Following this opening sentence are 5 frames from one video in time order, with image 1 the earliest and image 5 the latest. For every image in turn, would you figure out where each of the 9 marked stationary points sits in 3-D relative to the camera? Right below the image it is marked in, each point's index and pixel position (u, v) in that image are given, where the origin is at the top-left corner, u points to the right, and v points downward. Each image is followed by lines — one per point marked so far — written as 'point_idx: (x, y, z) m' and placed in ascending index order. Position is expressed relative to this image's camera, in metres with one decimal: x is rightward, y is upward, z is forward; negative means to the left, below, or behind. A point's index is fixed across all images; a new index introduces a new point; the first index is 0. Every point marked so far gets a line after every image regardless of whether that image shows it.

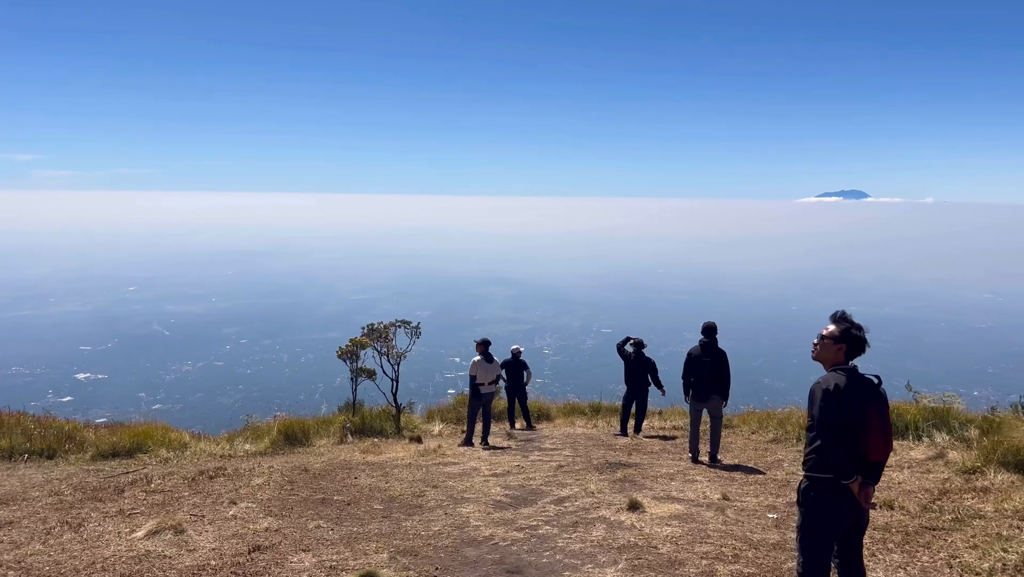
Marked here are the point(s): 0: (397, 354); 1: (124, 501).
0: (-2.1, -1.2, +11.2) m
1: (-3.7, -2.1, +5.8) m
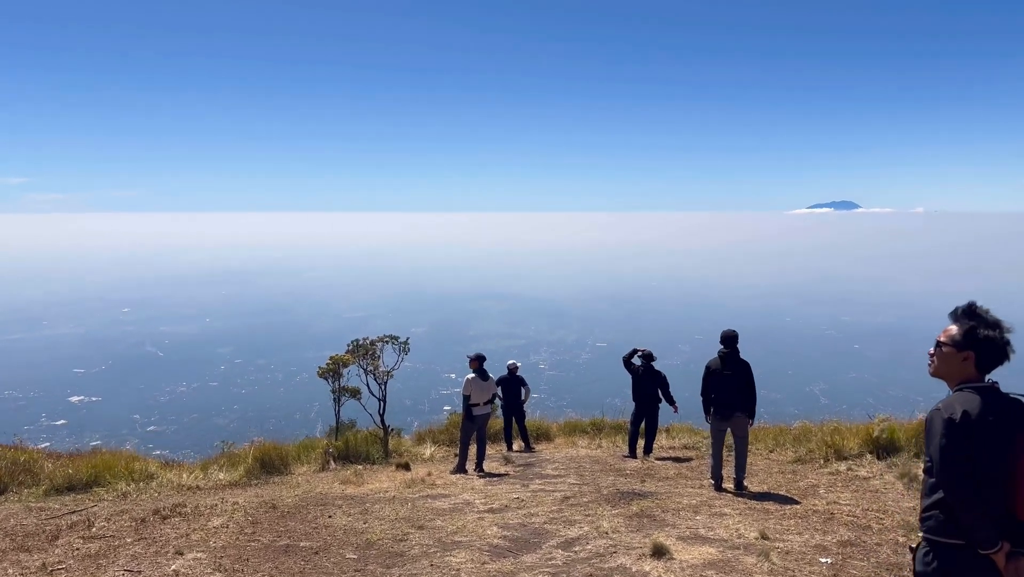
0: (-2.2, -1.4, +10.3) m
1: (-3.8, -2.2, +4.9) m
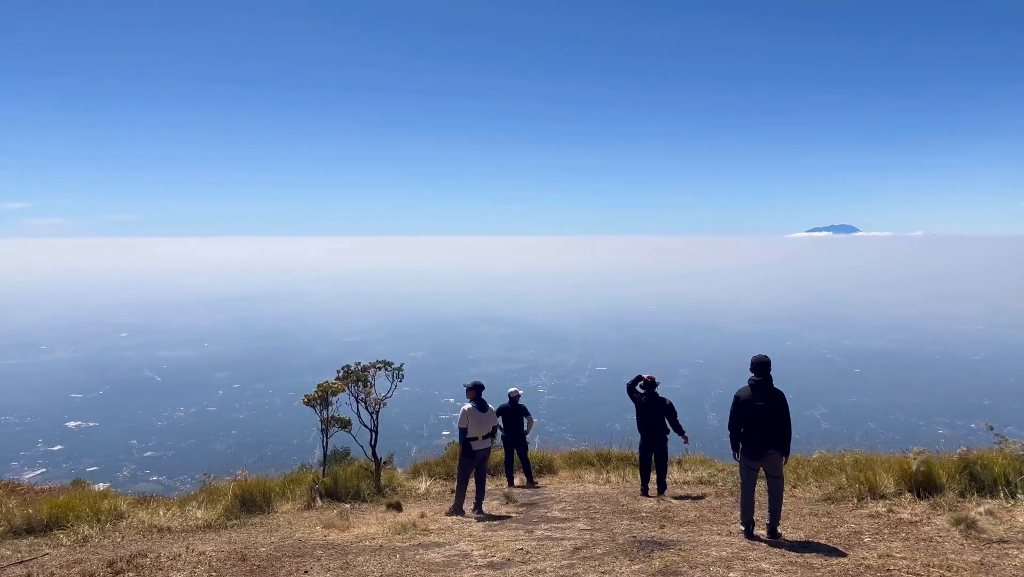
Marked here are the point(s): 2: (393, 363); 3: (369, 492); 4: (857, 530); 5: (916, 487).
0: (-2.2, -1.8, +9.6) m
1: (-3.7, -2.3, +4.2) m
2: (-1.9, -1.2, +9.7) m
3: (-2.2, -3.1, +9.3) m
4: (+3.1, -2.2, +5.4) m
5: (+4.4, -2.2, +6.6) m
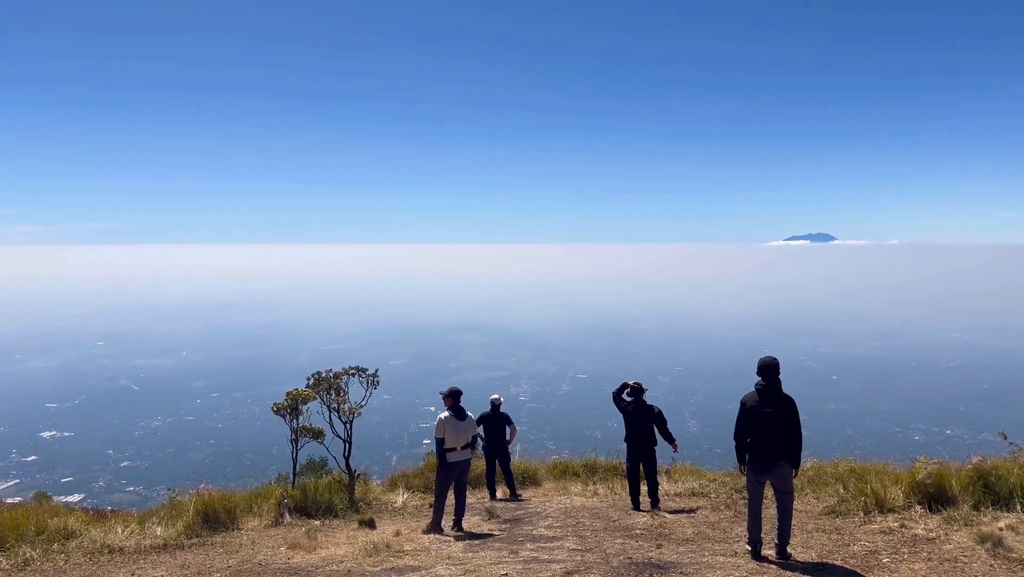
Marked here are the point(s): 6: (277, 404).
0: (-2.4, -1.8, +9.0) m
1: (-3.8, -2.2, +3.5) m
2: (-2.2, -1.2, +9.1) m
3: (-2.5, -3.2, +8.7) m
4: (+3.0, -2.2, +5.0) m
5: (+4.3, -2.2, +6.2) m
6: (-3.5, -1.7, +9.0) m
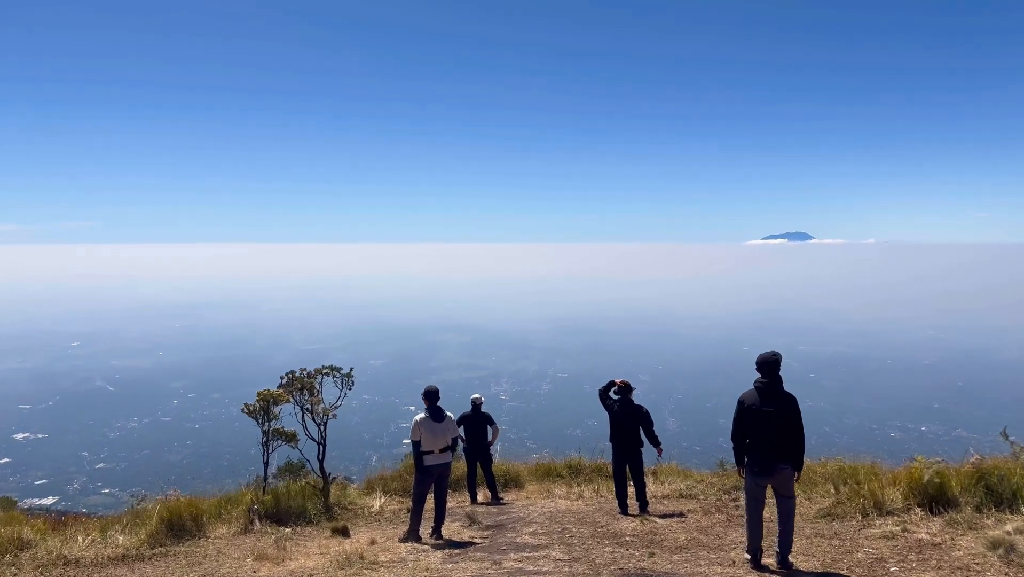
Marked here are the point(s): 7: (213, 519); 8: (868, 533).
0: (-2.7, -1.7, +8.6) m
1: (-3.9, -2.2, +3.1) m
2: (-2.5, -1.2, +8.7) m
3: (-2.7, -3.1, +8.2) m
4: (+2.9, -2.1, +4.7) m
5: (+4.1, -2.1, +5.9) m
6: (-3.8, -1.6, +8.5) m
7: (-4.0, -3.1, +7.9) m
8: (+3.2, -2.2, +5.5) m
